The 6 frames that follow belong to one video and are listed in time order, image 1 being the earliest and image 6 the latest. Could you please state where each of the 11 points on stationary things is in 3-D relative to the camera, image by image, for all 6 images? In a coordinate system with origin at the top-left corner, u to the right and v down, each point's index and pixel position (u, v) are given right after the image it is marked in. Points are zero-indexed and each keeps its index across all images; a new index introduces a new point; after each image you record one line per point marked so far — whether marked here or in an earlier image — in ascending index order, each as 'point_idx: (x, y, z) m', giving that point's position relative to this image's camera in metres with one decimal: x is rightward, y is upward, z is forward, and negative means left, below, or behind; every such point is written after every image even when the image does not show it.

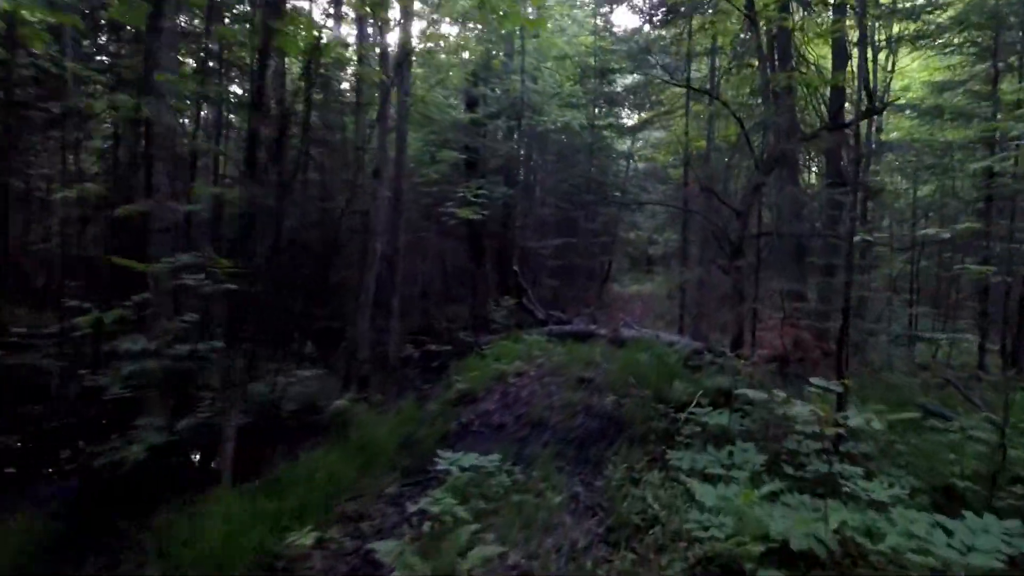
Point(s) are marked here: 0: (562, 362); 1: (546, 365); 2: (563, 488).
0: (+1.2, -1.7, +12.8) m
1: (+0.7, -1.7, +12.5) m
2: (+0.6, -2.4, +6.6) m
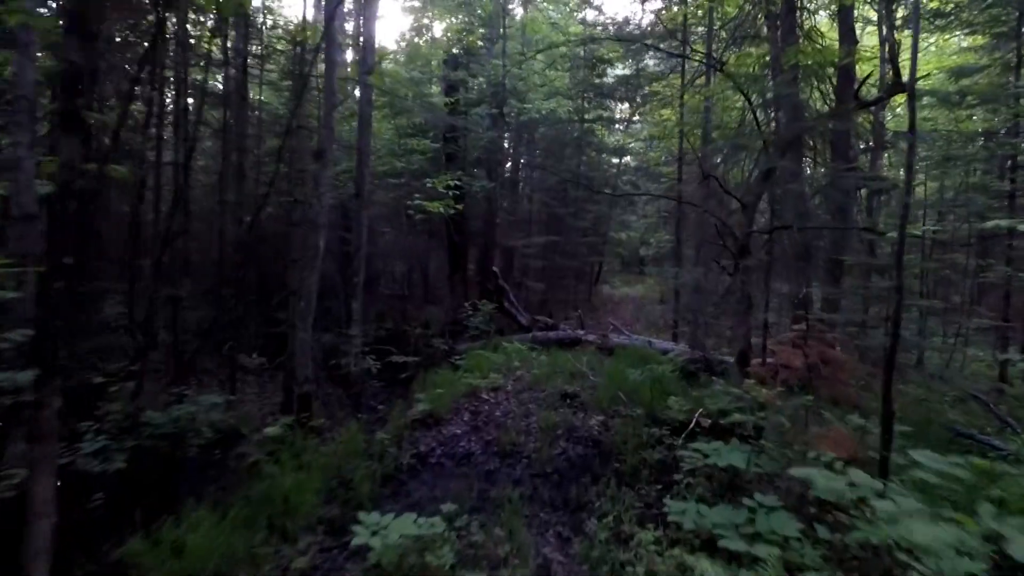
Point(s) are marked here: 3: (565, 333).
0: (+0.7, -1.7, +11.5) m
1: (+0.3, -1.8, +11.2) m
2: (+0.2, -2.5, +5.3) m
3: (+1.5, -1.3, +15.6) m
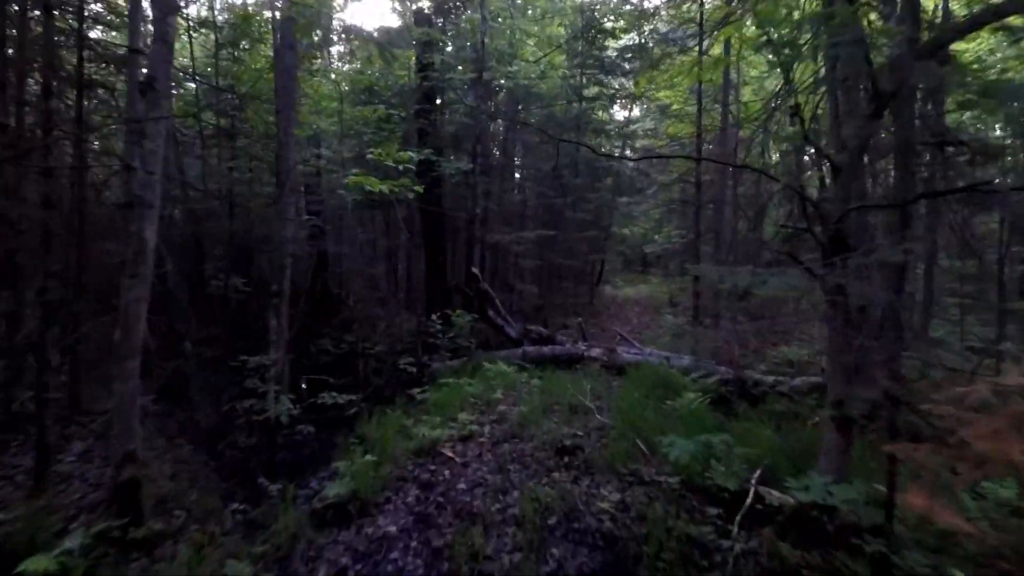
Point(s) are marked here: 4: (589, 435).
0: (+0.4, -1.9, +8.5) m
1: (-0.1, -1.9, +8.3) m
2: (-0.1, -2.6, +2.3) m
3: (+1.2, -1.4, +12.6) m
4: (+1.1, -2.1, +7.9) m
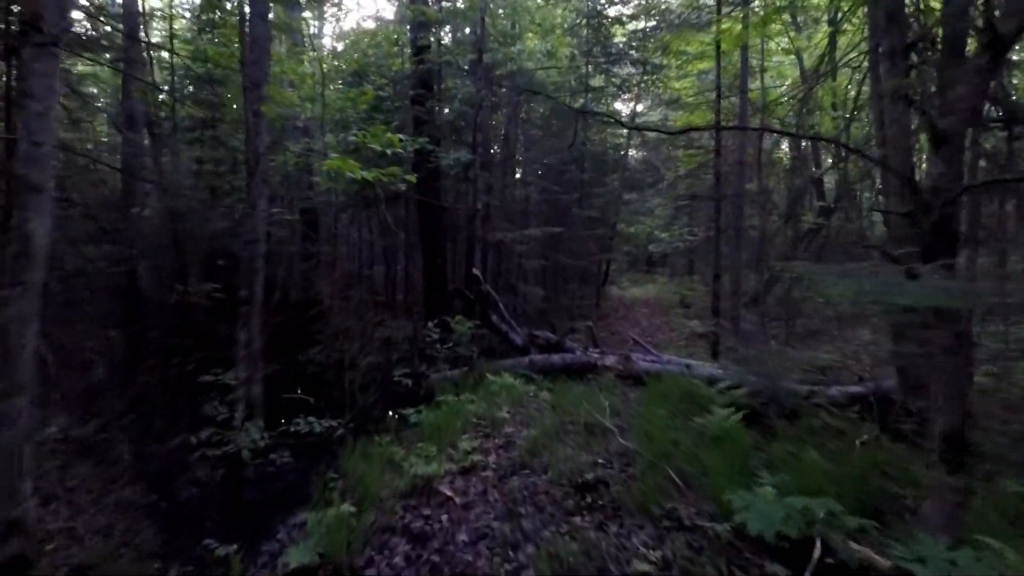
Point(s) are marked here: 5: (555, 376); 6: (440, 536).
0: (+0.5, -1.9, +7.4) m
1: (+0.1, -2.0, +7.1) m
2: (0.0, -2.6, +1.2) m
3: (+1.3, -1.4, +11.5) m
4: (+1.2, -2.1, +6.7) m
5: (+0.8, -1.8, +11.3) m
6: (-0.7, -2.1, +4.8) m
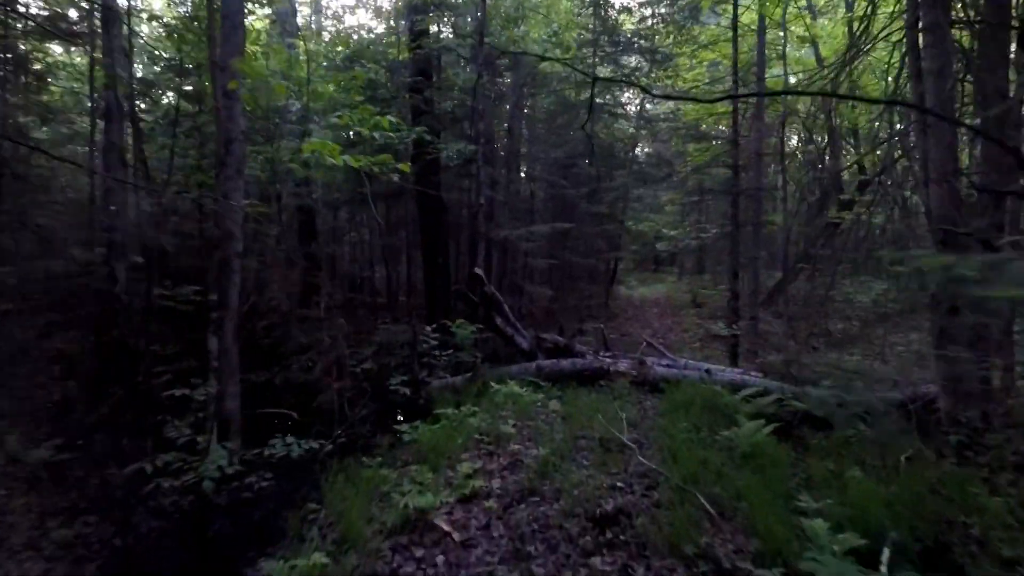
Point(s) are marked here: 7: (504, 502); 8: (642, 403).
0: (+0.6, -1.9, +6.6) m
1: (+0.1, -2.0, +6.3) m
2: (0.0, -2.6, +0.4) m
3: (+1.4, -1.4, +10.7) m
4: (+1.3, -2.1, +5.9) m
5: (+1.0, -1.8, +10.5) m
6: (-0.6, -2.2, +4.0) m
7: (-0.1, -2.1, +5.5) m
8: (+2.2, -1.9, +9.2) m
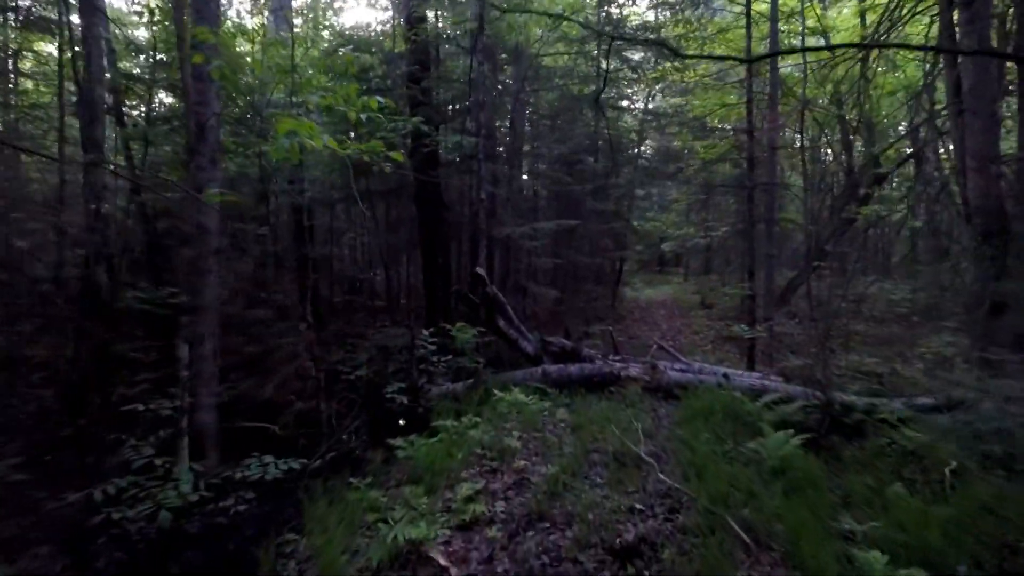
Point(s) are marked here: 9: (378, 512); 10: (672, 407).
0: (+0.6, -1.9, +5.9) m
1: (+0.2, -2.0, +5.6) m
2: (0.0, -2.6, -0.3) m
3: (+1.5, -1.4, +10.0) m
4: (+1.3, -2.1, +5.2) m
5: (+1.0, -1.8, +9.8) m
6: (-0.6, -2.1, +3.3) m
7: (0.0, -2.1, +4.8) m
8: (+2.2, -1.9, +8.6) m
9: (-1.4, -1.9, +4.7) m
10: (+2.6, -1.9, +8.9) m
